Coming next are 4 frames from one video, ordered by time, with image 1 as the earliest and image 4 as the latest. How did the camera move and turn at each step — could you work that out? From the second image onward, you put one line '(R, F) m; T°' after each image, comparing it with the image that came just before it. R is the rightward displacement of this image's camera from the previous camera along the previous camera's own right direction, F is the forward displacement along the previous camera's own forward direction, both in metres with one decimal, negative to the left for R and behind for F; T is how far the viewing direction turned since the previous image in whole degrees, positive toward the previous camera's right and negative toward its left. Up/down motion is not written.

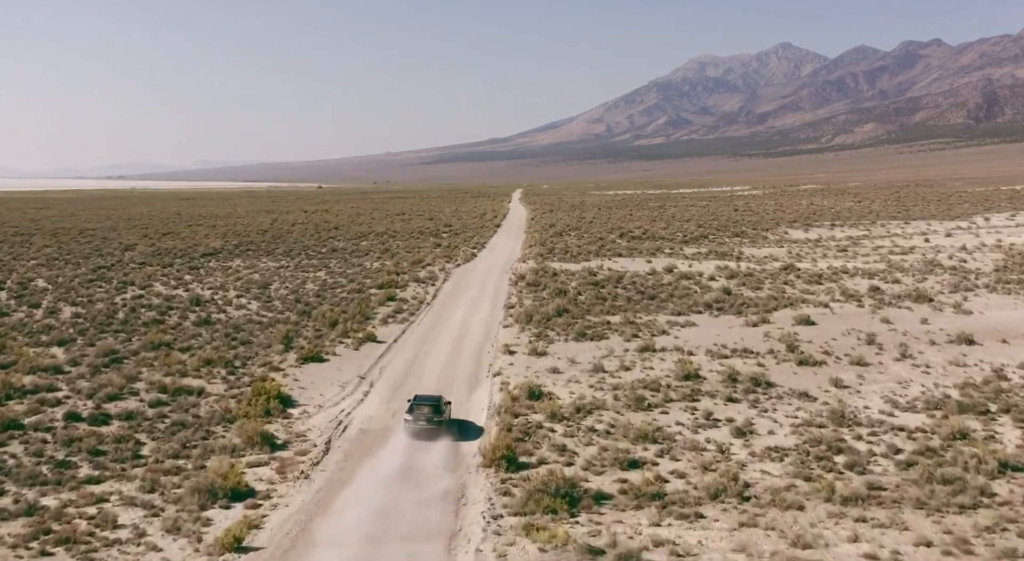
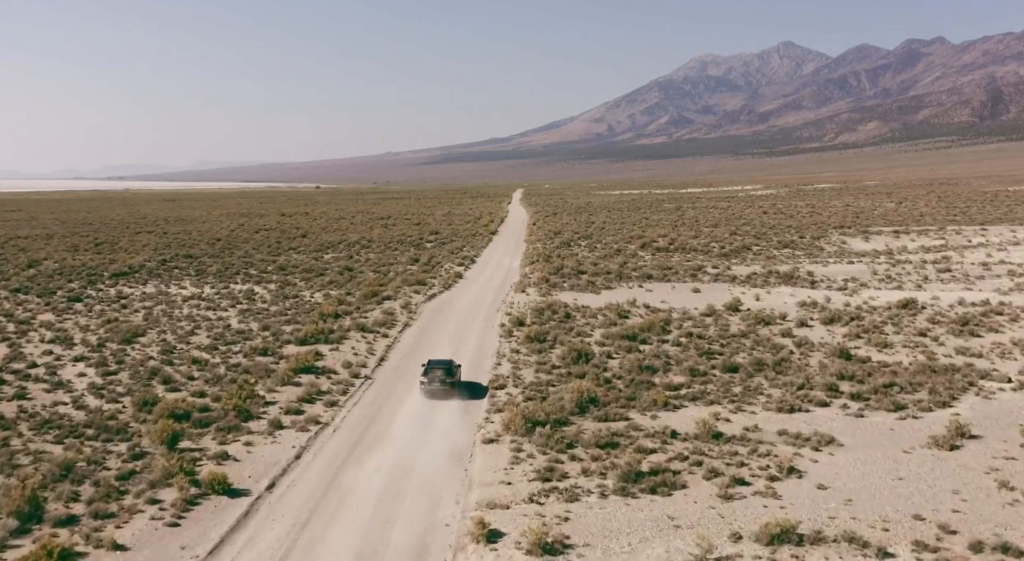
(+0.4, +21.6) m; 0°
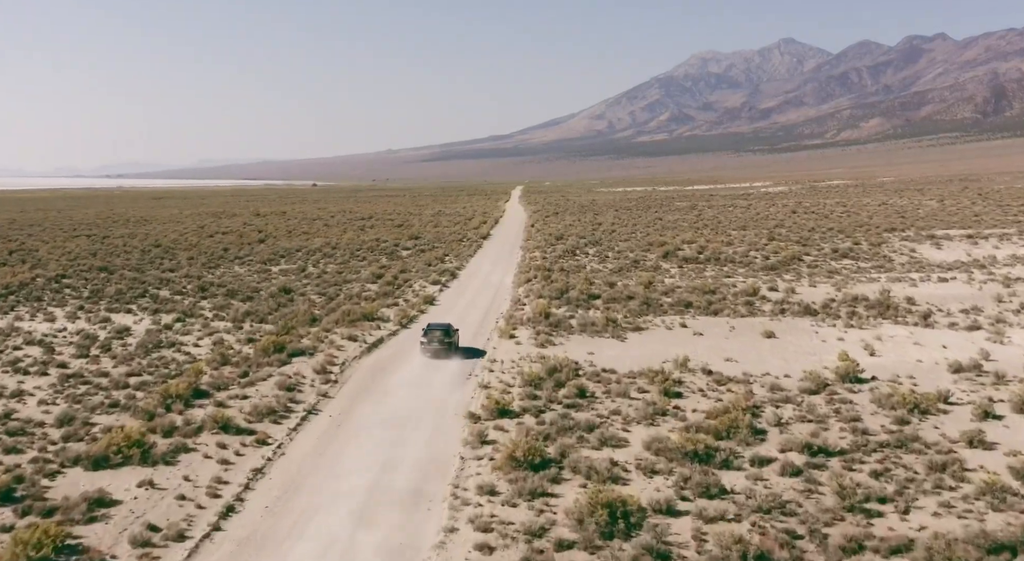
(+0.7, +18.5) m; 0°
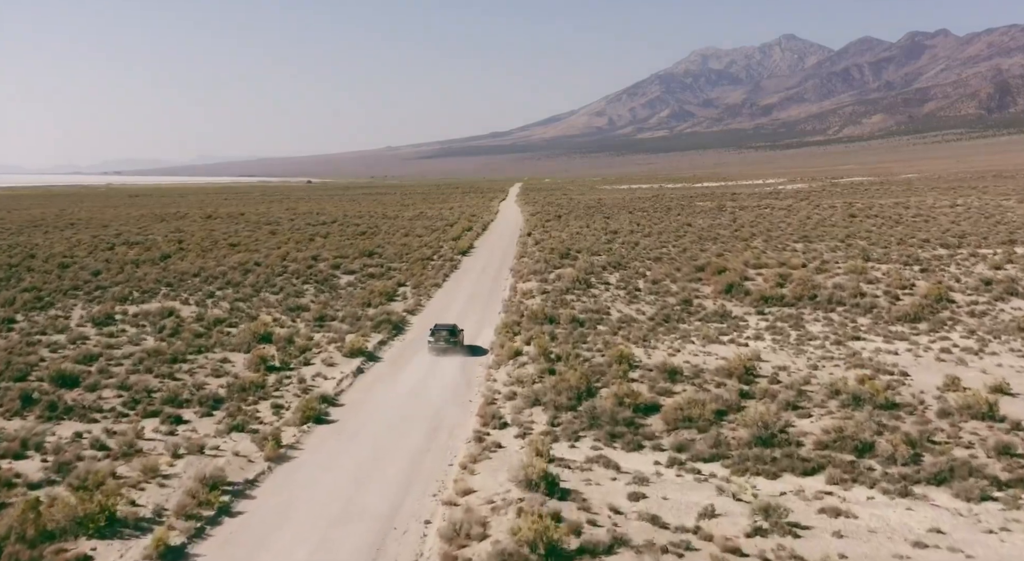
(+0.9, +27.1) m; 0°
